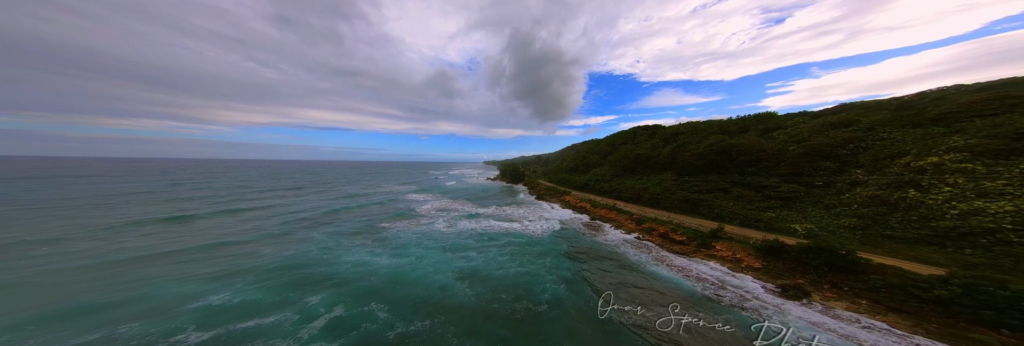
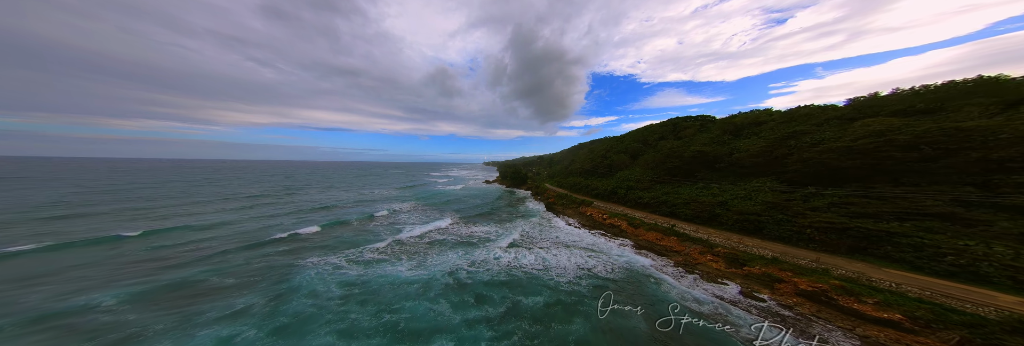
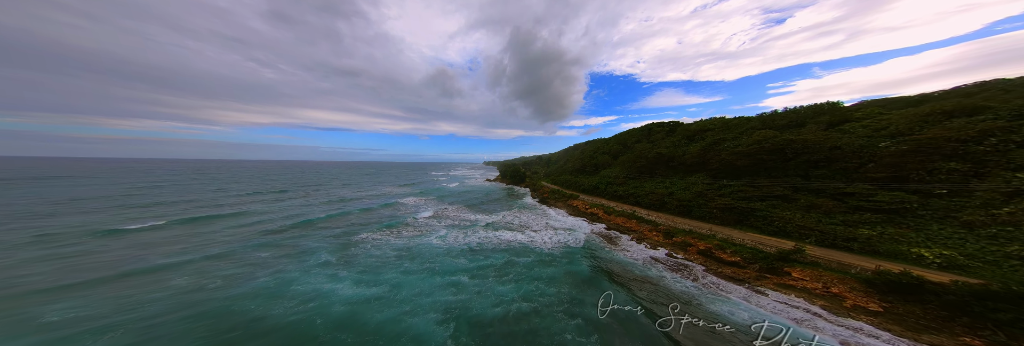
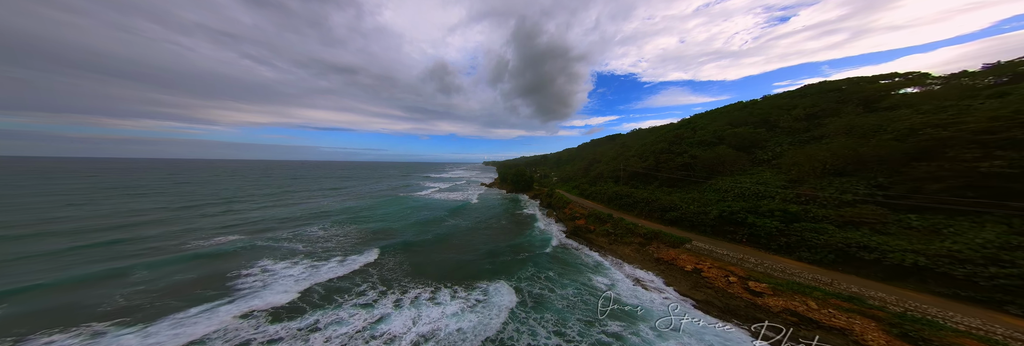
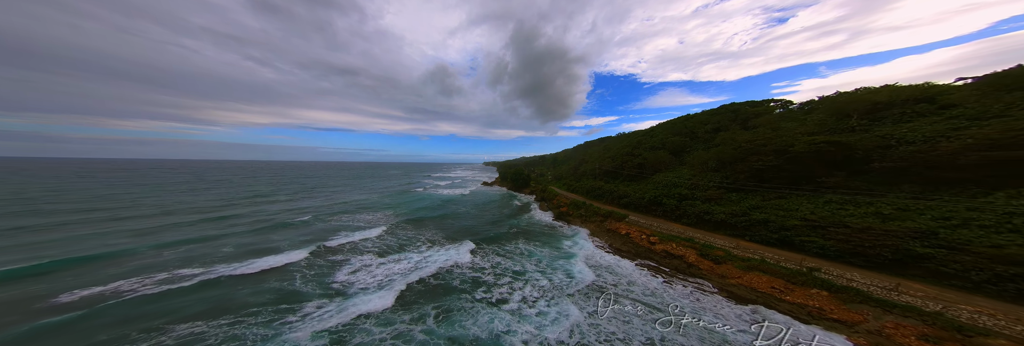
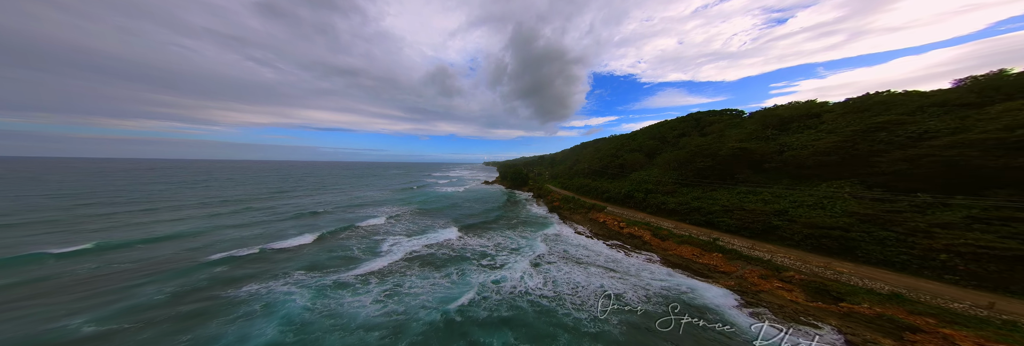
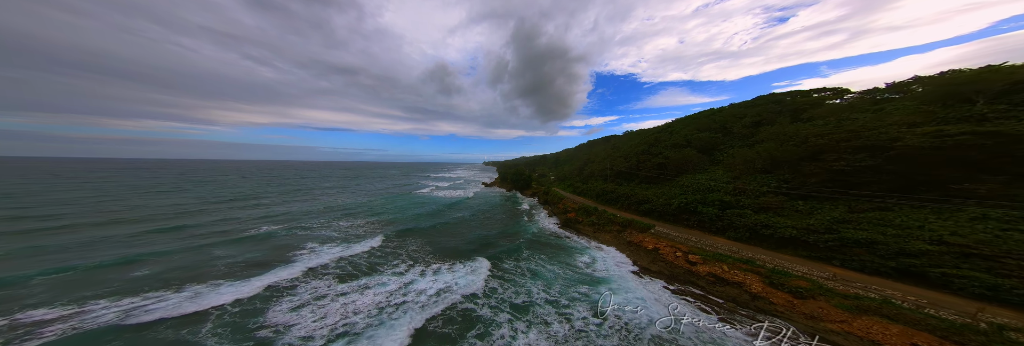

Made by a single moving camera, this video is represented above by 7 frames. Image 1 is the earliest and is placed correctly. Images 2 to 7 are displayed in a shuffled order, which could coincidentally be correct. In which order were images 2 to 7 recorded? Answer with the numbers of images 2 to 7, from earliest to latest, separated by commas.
3, 2, 6, 5, 7, 4
